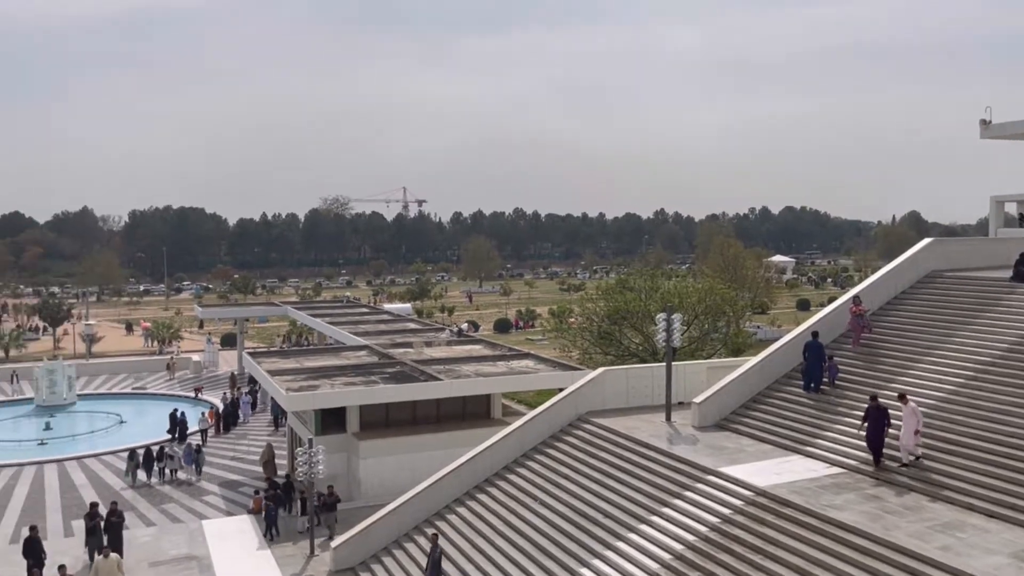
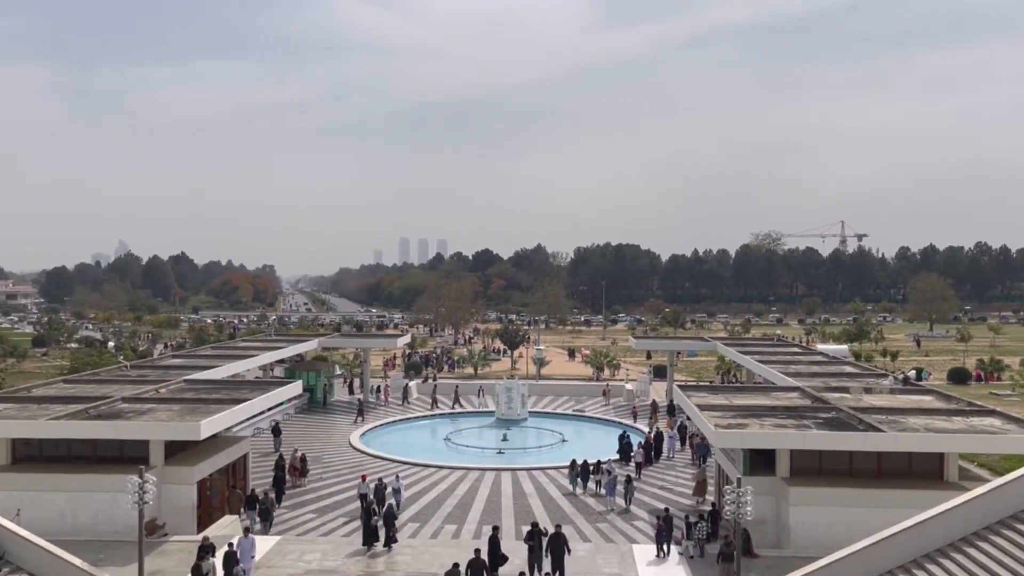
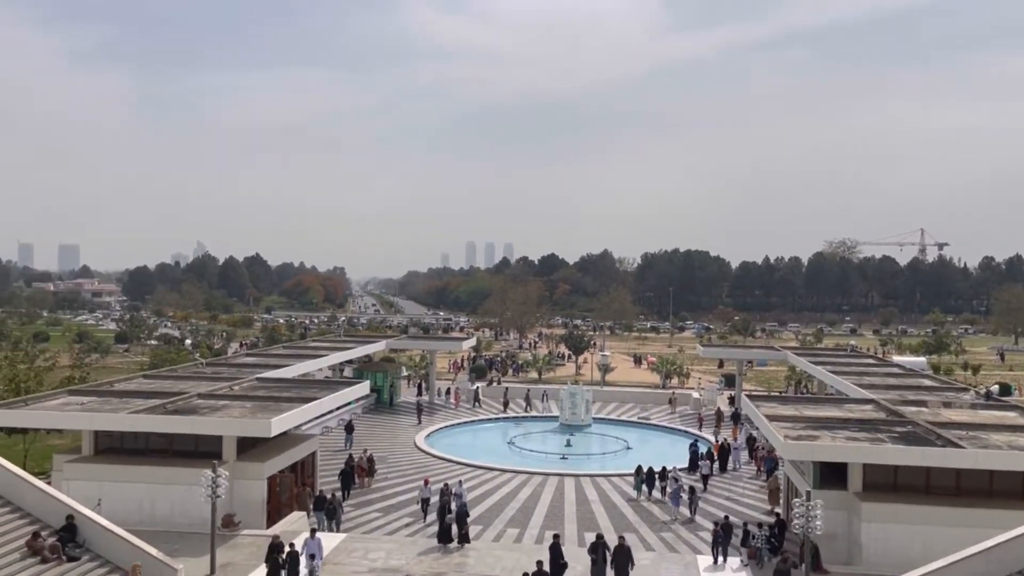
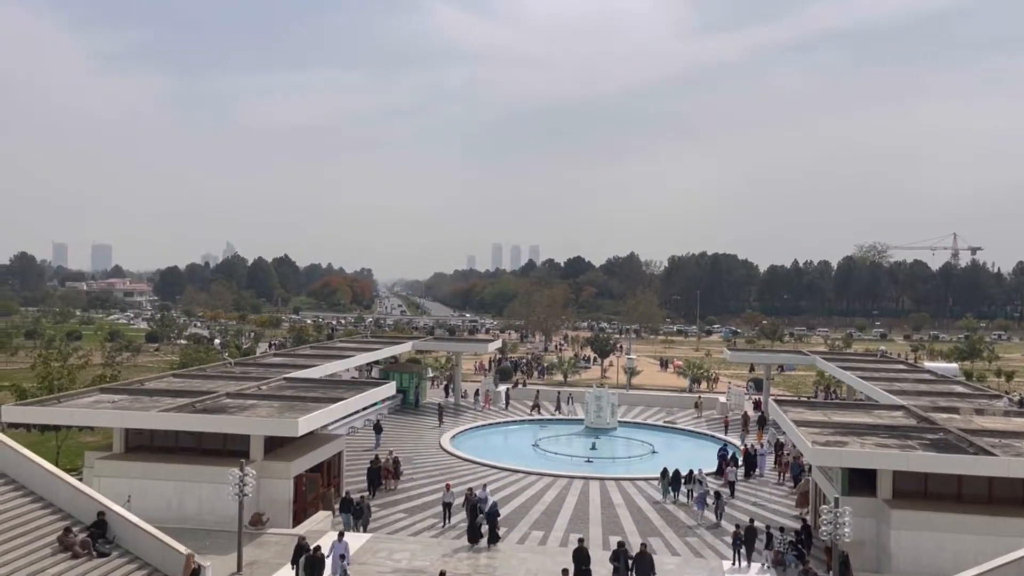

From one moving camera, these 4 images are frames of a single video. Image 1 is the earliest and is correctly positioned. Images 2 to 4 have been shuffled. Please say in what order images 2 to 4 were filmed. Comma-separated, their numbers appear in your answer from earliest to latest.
2, 3, 4
